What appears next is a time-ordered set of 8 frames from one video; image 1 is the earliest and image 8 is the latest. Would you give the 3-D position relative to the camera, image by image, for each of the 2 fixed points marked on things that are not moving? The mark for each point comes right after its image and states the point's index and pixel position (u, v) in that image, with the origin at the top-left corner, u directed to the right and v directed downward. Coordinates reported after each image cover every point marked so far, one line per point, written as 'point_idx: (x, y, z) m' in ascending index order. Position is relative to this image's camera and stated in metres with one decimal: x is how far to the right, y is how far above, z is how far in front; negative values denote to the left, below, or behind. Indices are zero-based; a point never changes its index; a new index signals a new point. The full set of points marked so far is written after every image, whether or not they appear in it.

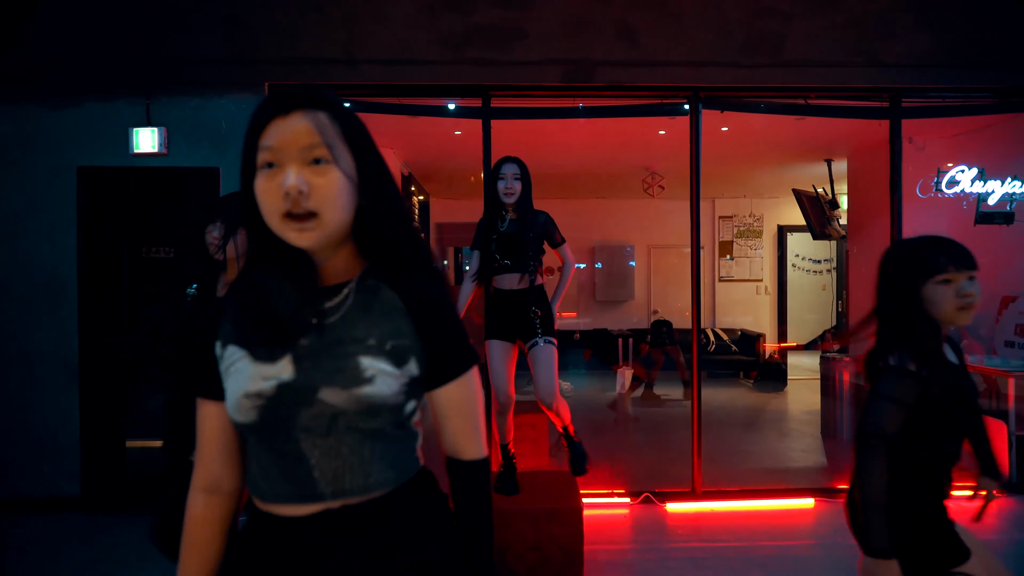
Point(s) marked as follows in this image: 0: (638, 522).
0: (+0.7, -1.2, +3.5) m
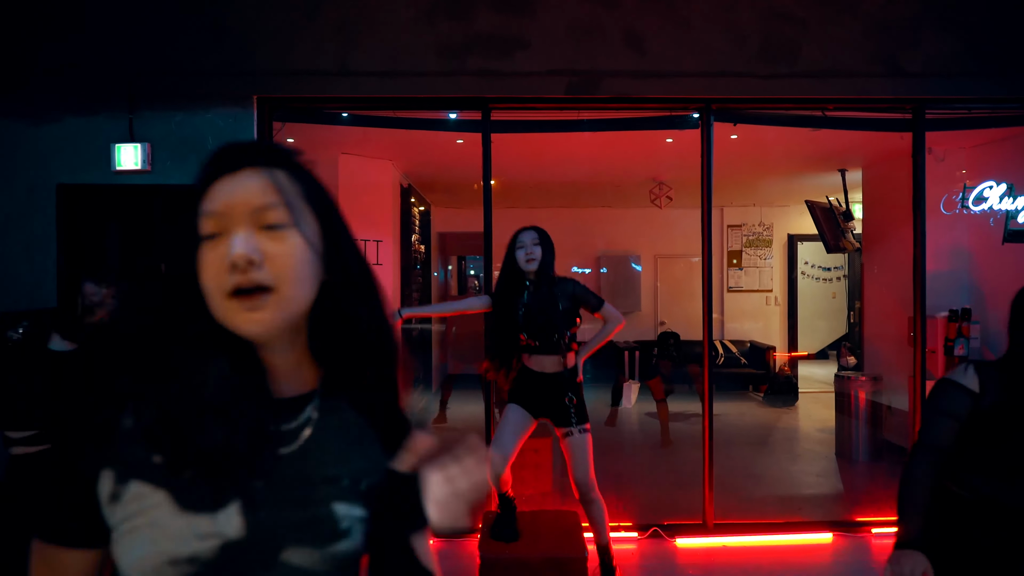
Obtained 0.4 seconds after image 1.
0: (+0.7, -1.3, +3.3) m
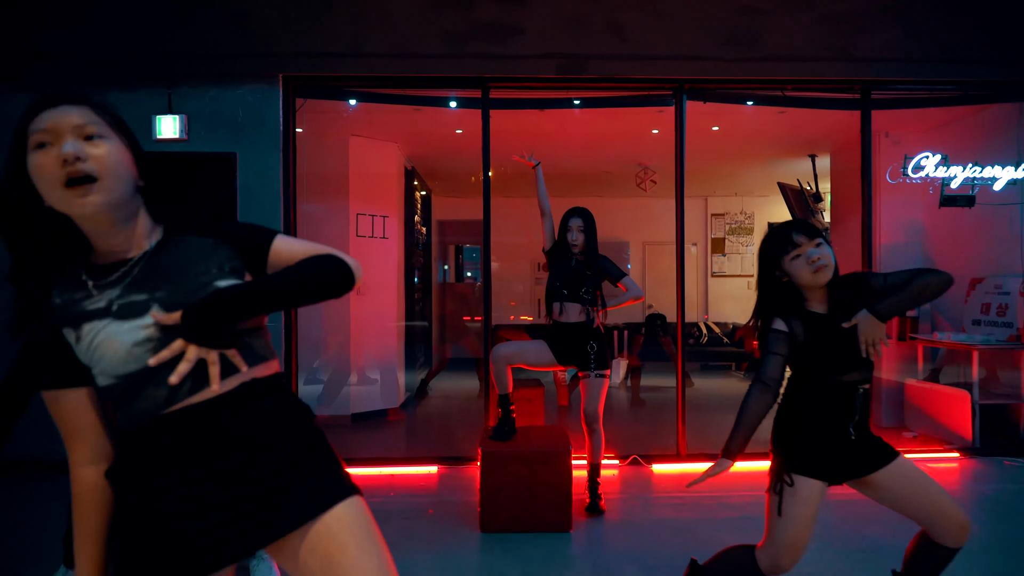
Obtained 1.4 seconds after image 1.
0: (+0.6, -1.1, +3.8) m
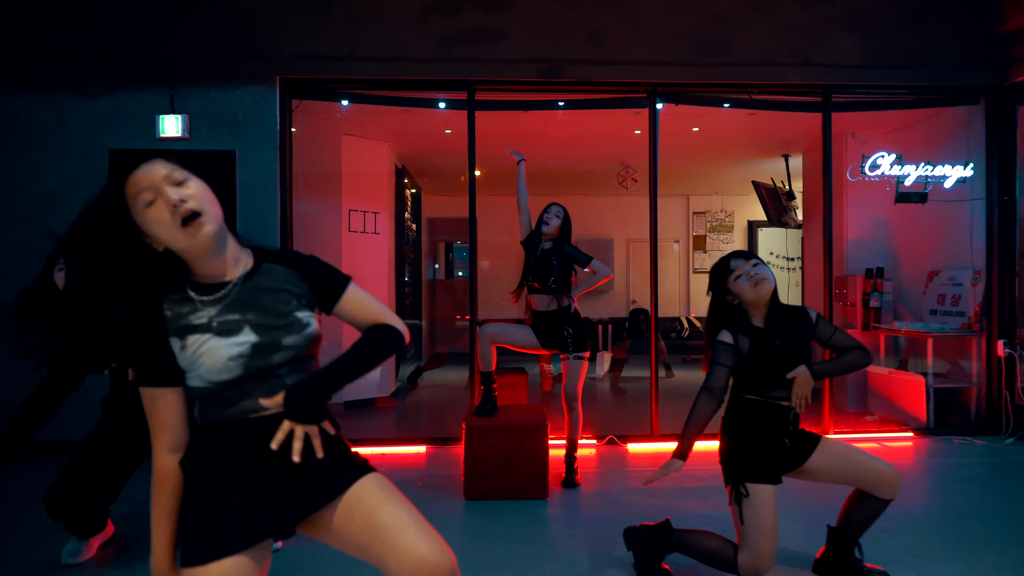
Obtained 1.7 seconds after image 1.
0: (+0.5, -1.0, +4.0) m
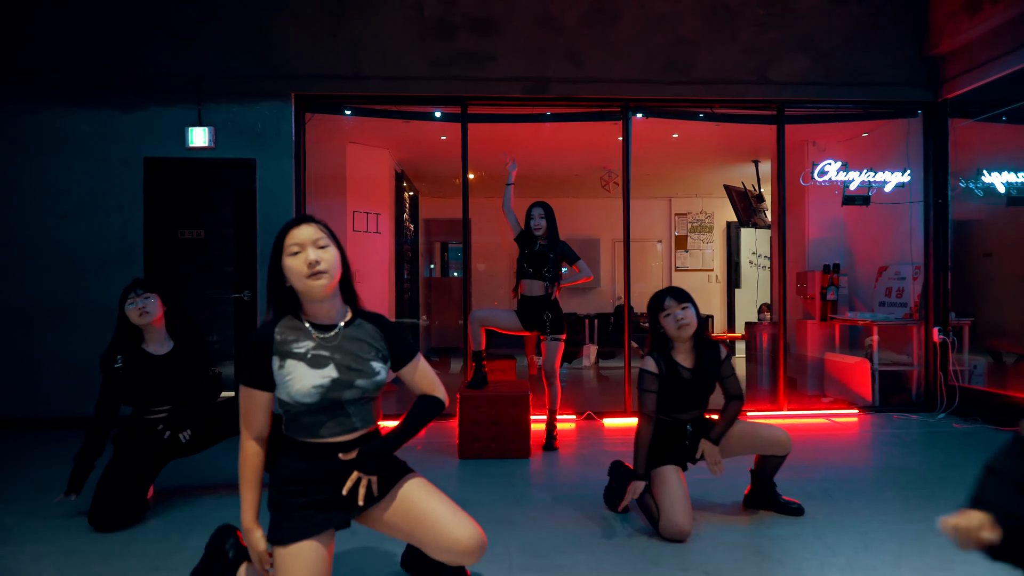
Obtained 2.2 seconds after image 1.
0: (+0.5, -1.0, +4.5) m
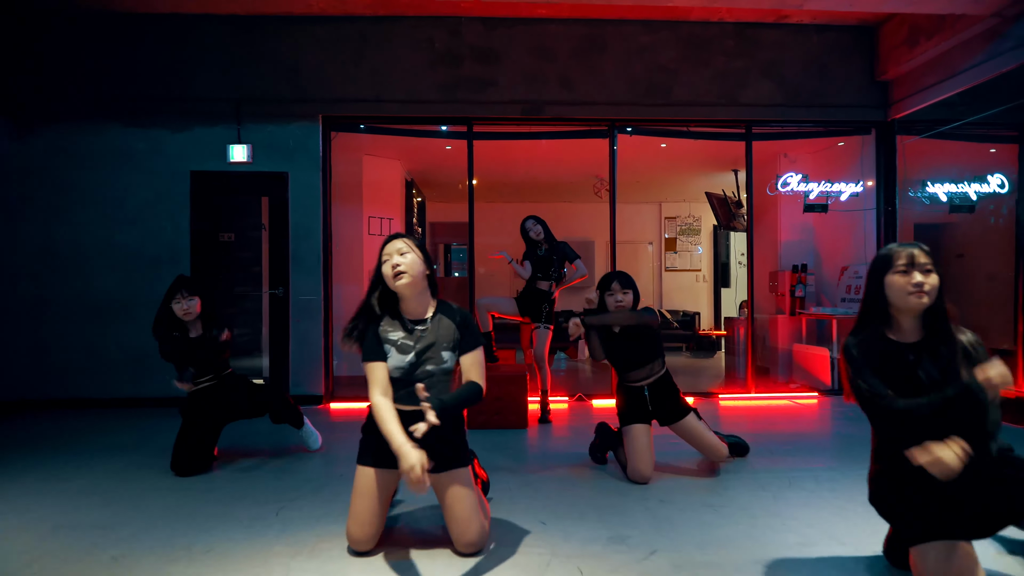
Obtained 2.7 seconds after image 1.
0: (+0.5, -0.9, +5.2) m
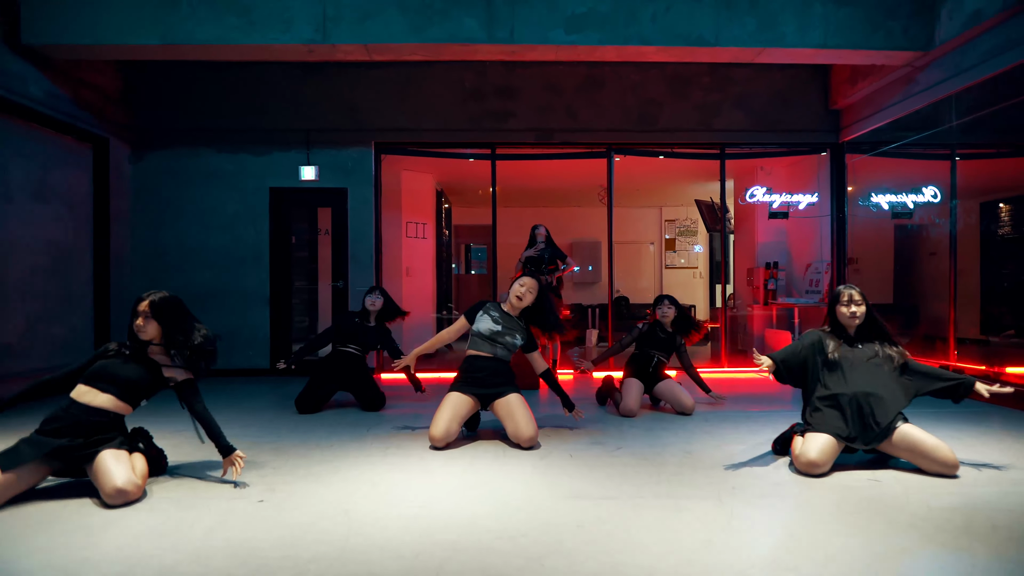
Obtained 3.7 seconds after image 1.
0: (+0.6, -0.9, +6.4) m
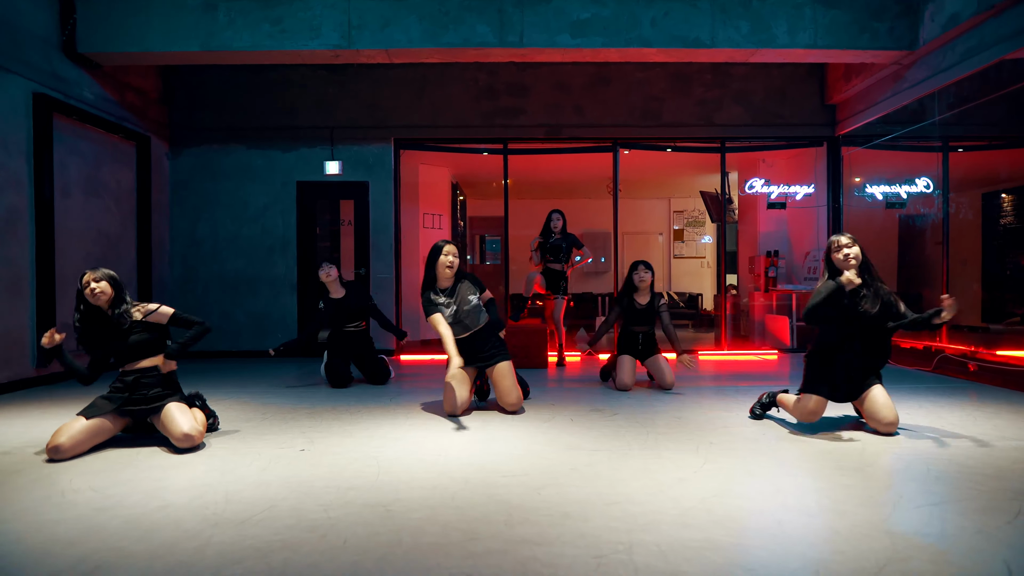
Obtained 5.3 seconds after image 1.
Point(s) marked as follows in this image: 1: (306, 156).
0: (+0.7, -0.7, +6.8) m
1: (-2.1, +1.4, +7.0) m
